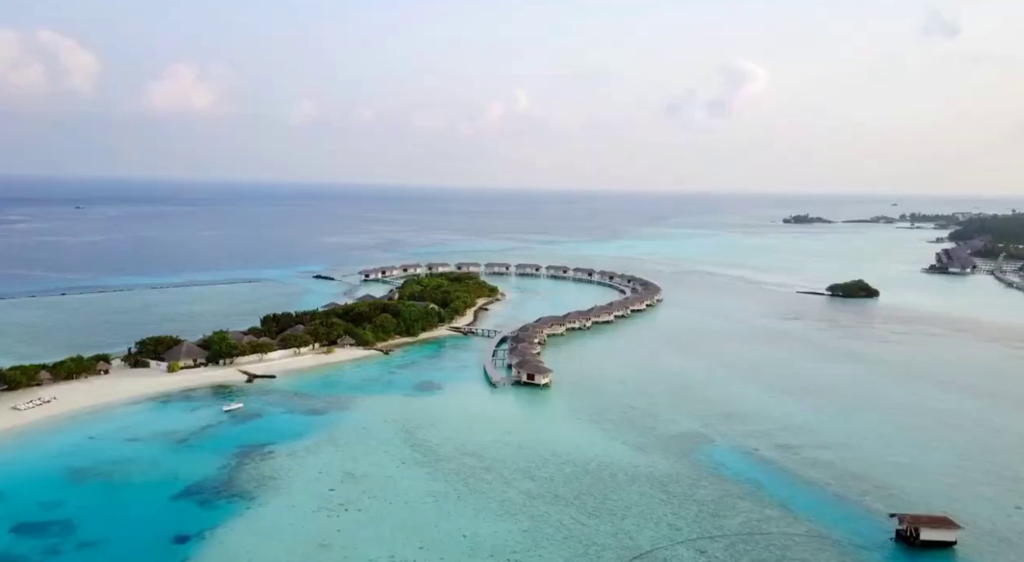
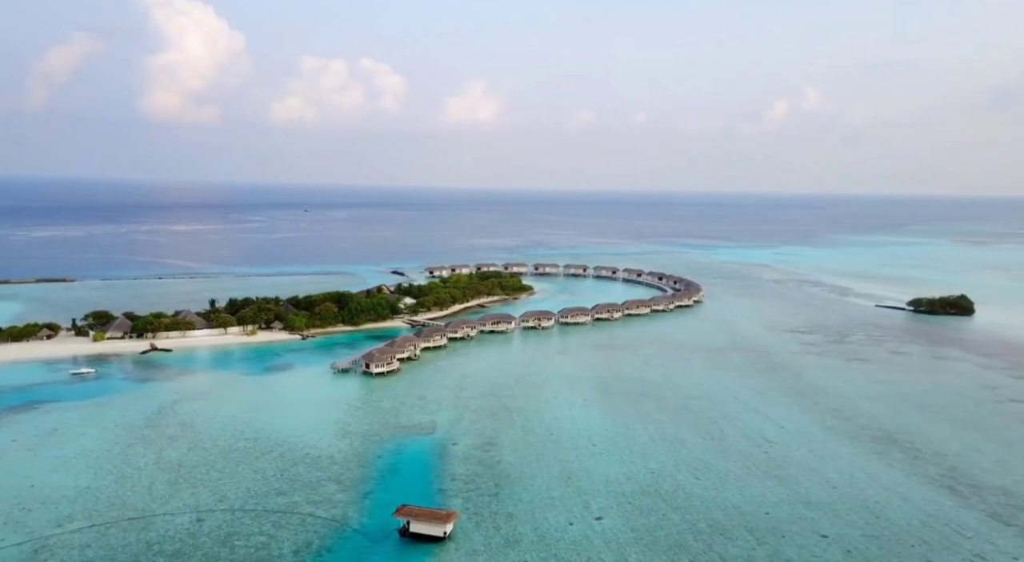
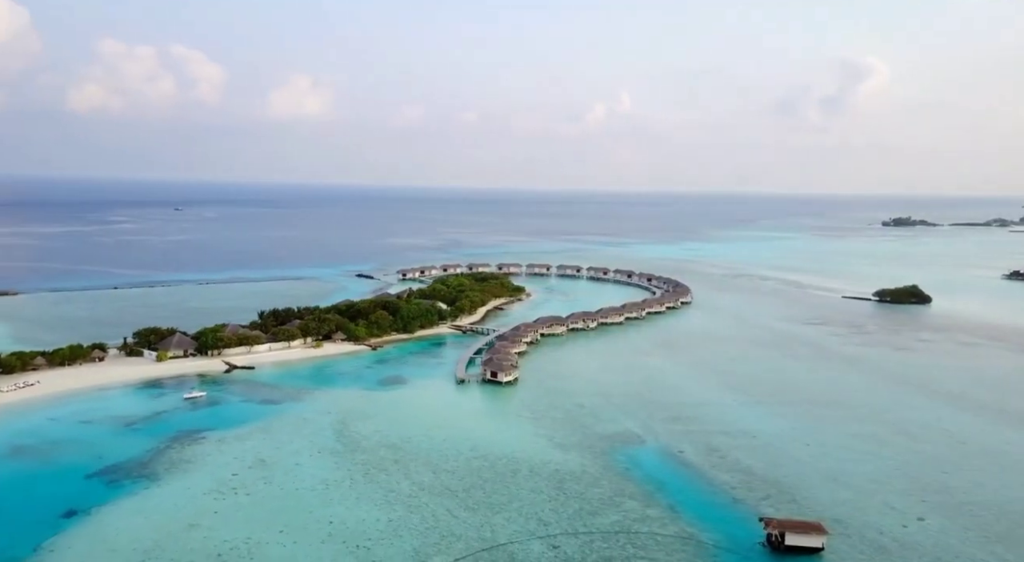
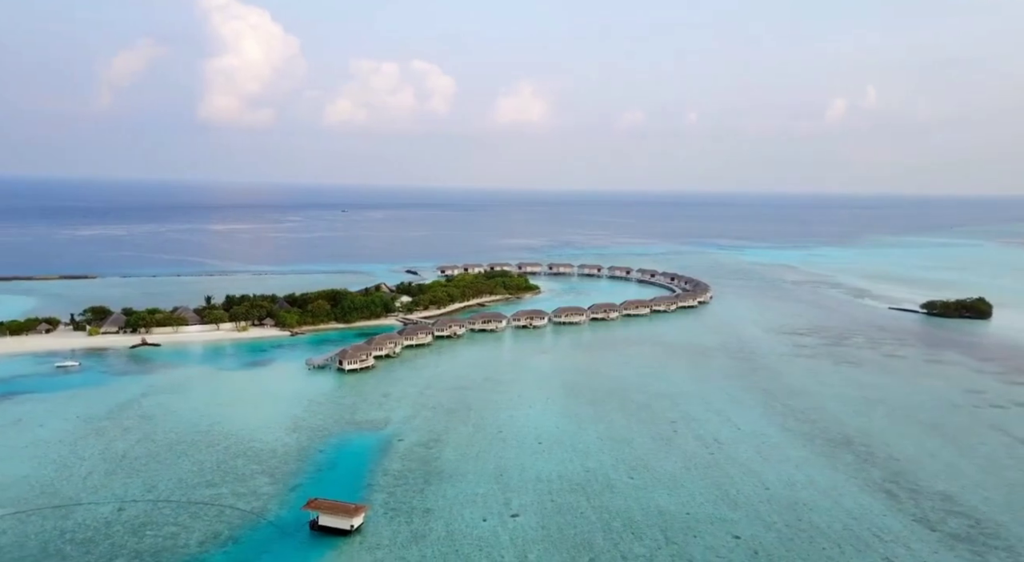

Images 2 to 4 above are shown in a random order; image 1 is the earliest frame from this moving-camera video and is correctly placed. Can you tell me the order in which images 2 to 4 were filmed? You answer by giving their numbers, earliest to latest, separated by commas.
3, 2, 4
